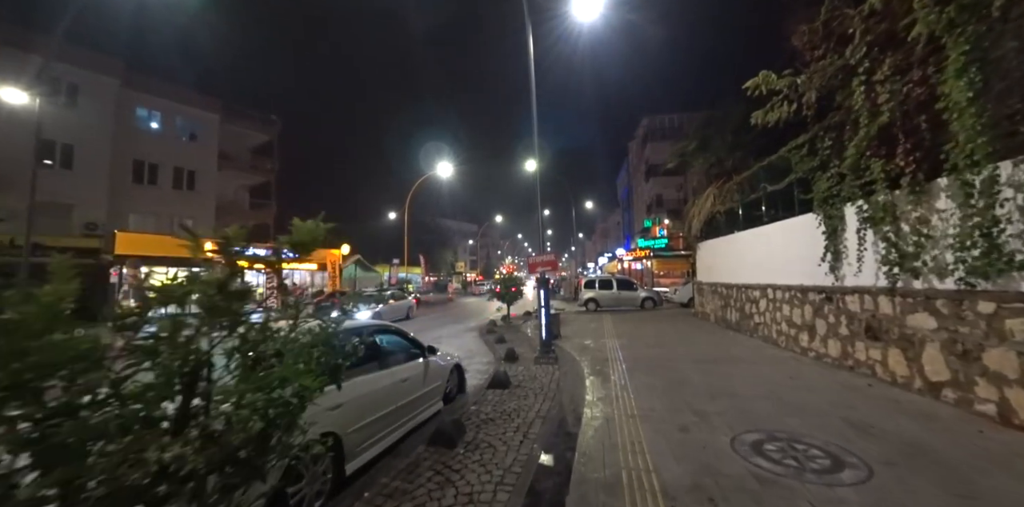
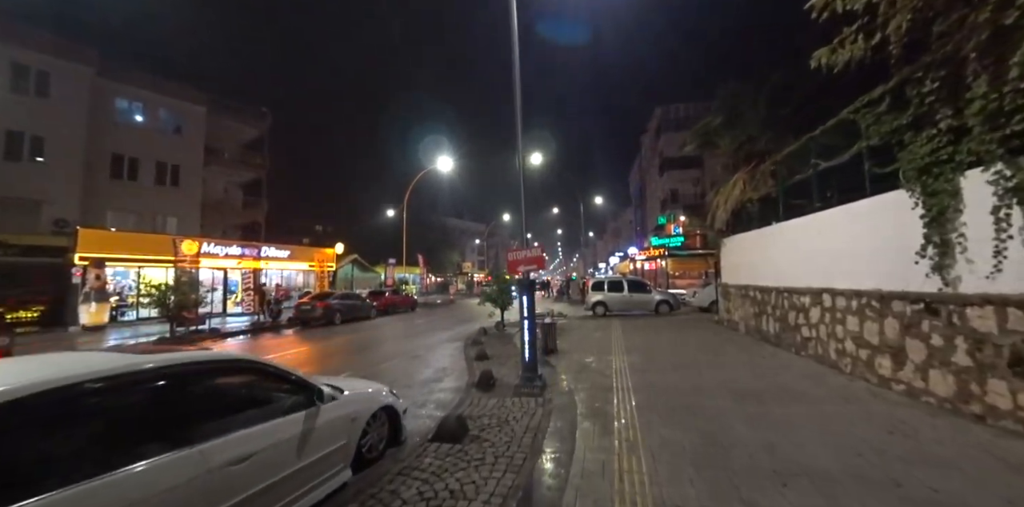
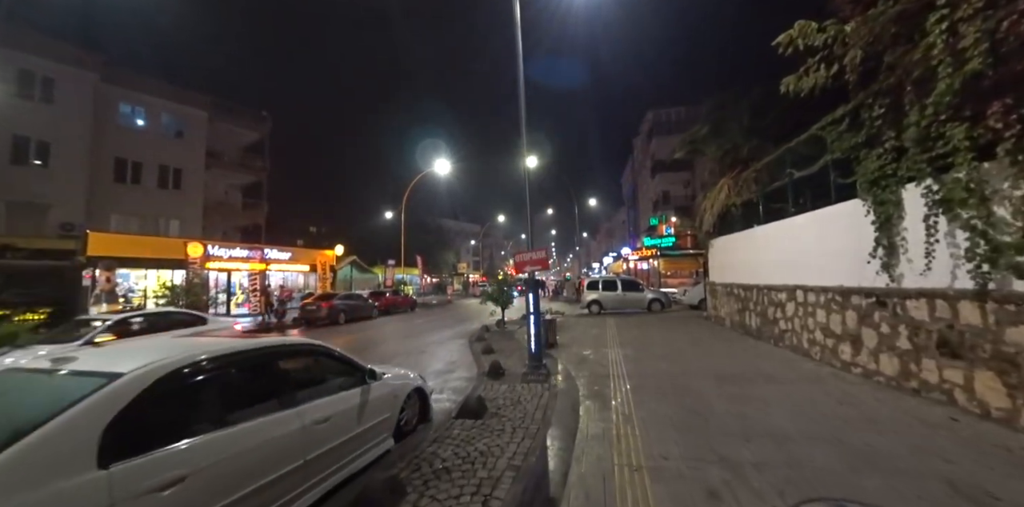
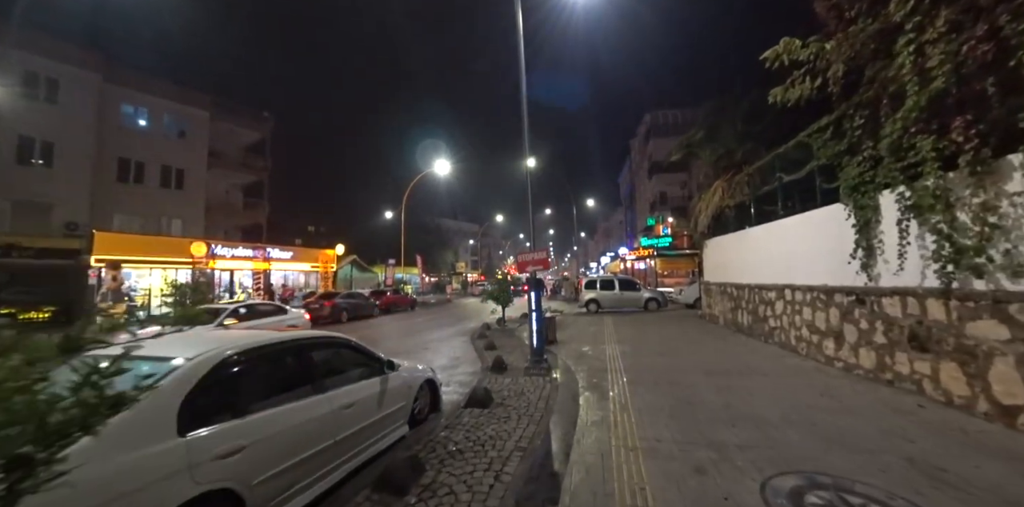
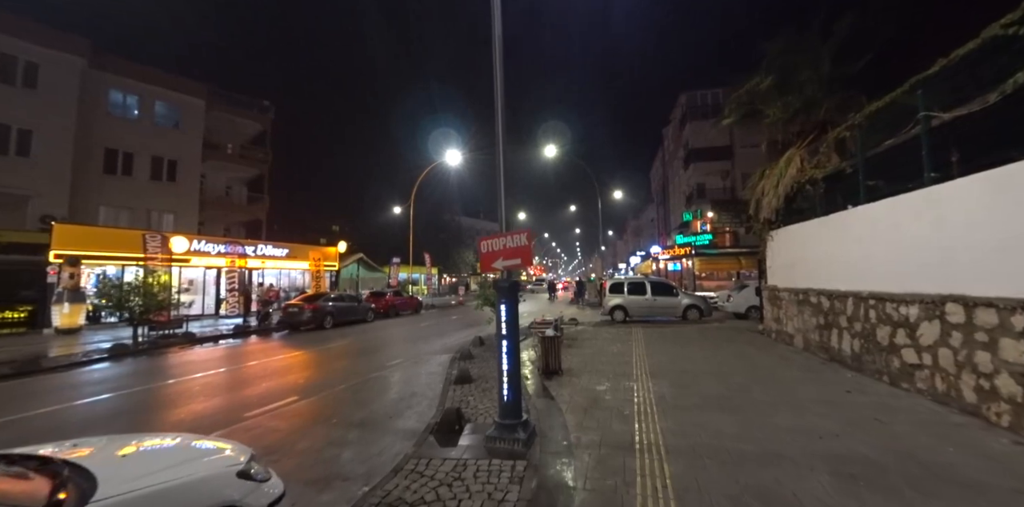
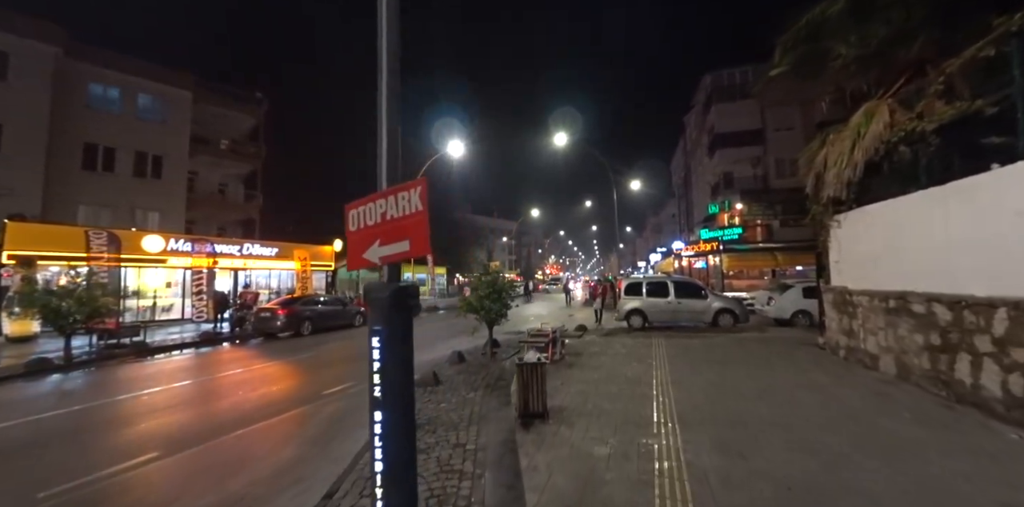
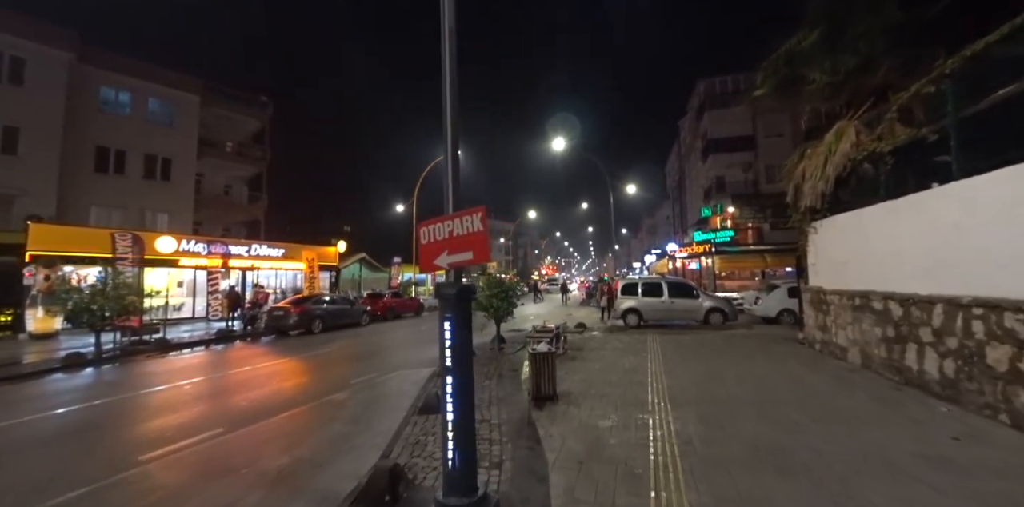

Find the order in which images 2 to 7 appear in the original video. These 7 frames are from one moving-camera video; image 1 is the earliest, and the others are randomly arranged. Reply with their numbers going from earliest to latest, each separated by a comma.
4, 3, 2, 5, 7, 6
